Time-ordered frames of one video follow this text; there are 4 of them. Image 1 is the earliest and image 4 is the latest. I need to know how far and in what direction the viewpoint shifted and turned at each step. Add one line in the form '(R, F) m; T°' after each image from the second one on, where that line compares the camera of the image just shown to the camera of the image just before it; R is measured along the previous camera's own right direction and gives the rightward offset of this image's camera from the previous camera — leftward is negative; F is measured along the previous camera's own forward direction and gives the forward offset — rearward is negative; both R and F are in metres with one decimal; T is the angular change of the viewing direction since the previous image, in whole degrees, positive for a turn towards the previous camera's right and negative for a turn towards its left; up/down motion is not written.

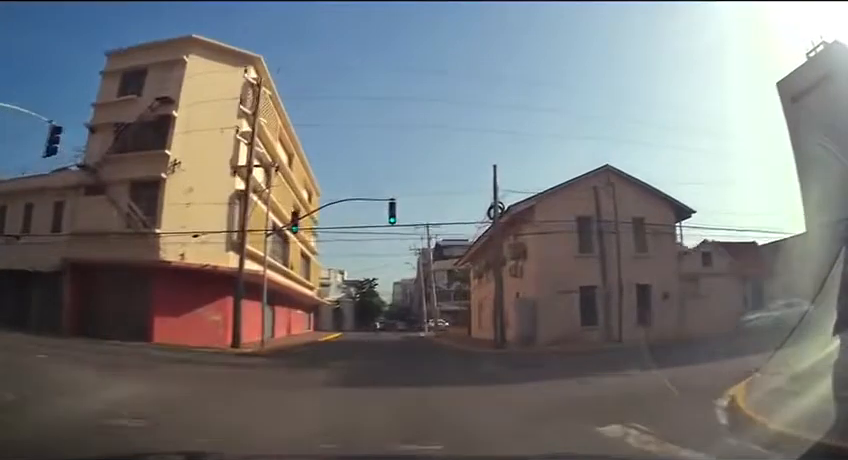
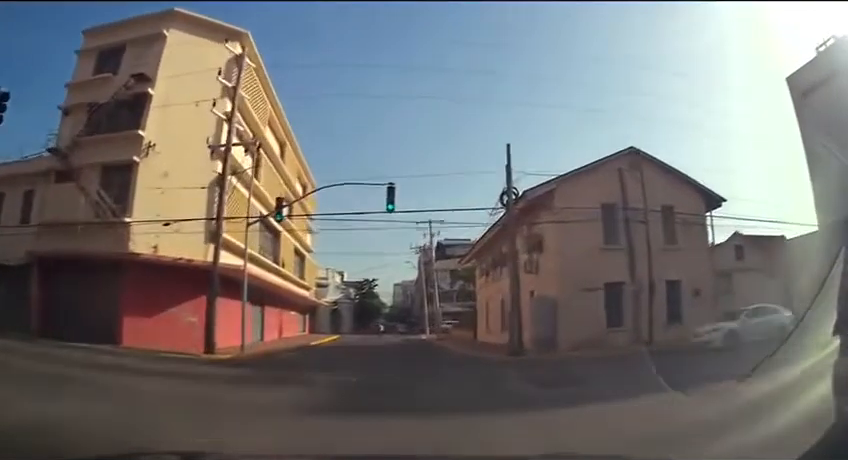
(0.0, +1.1) m; 0°
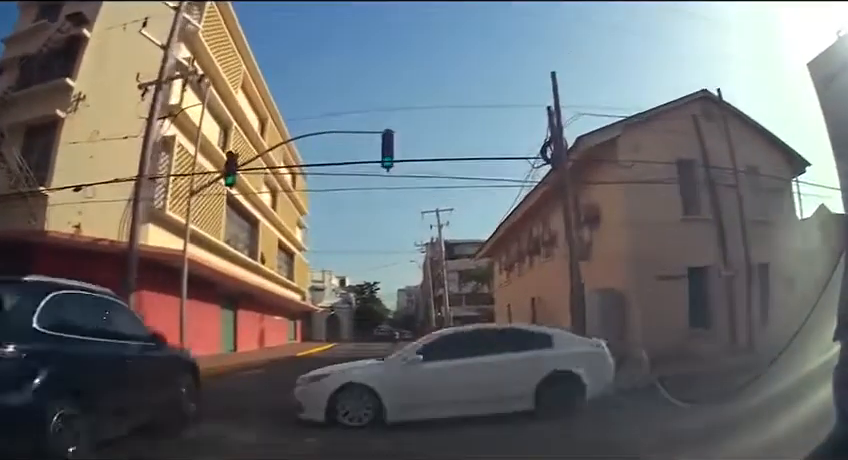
(-0.1, +2.2) m; 0°
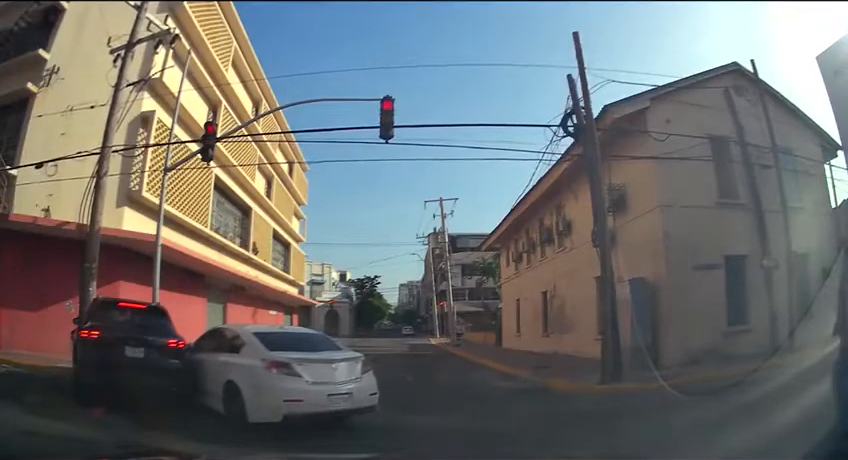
(0.0, +0.6) m; 0°
